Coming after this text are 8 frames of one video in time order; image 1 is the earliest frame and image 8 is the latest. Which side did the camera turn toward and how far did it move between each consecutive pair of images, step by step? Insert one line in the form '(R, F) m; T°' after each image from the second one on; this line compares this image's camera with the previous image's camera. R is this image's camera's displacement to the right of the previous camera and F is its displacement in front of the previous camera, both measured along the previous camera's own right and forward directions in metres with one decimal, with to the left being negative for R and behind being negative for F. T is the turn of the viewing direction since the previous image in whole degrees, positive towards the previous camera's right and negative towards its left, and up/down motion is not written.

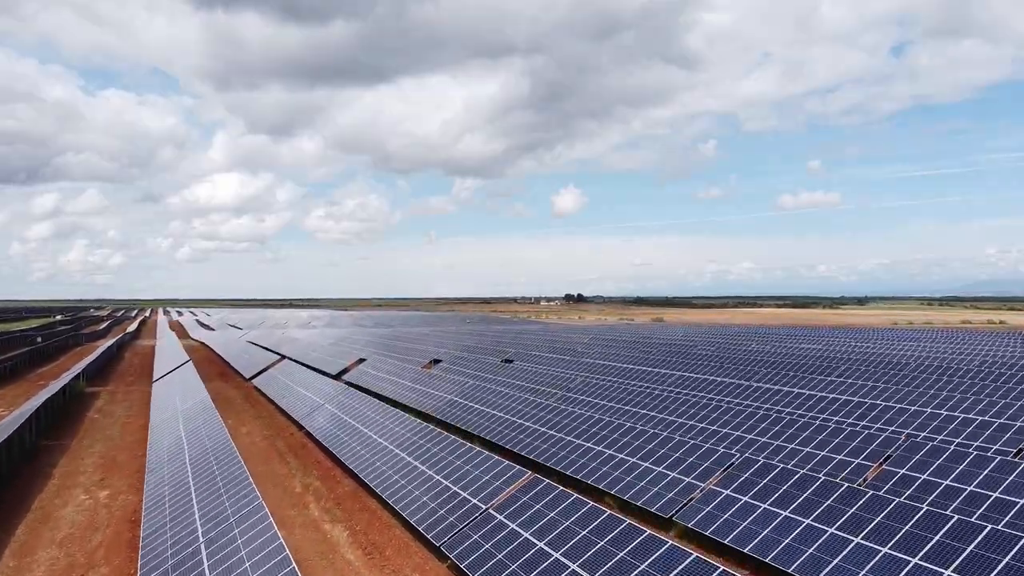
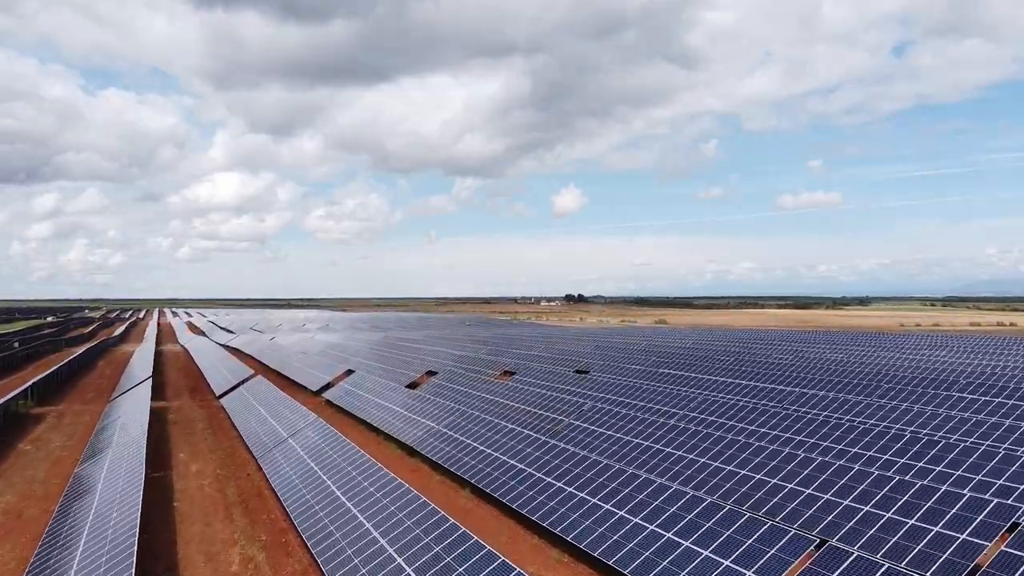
(0.0, +2.8) m; 0°
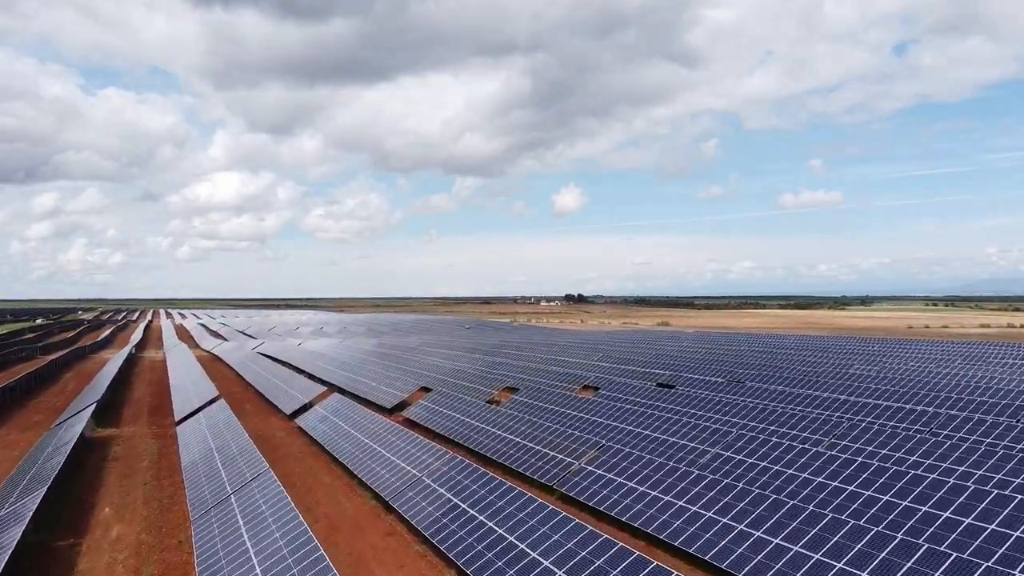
(0.0, +3.1) m; 0°
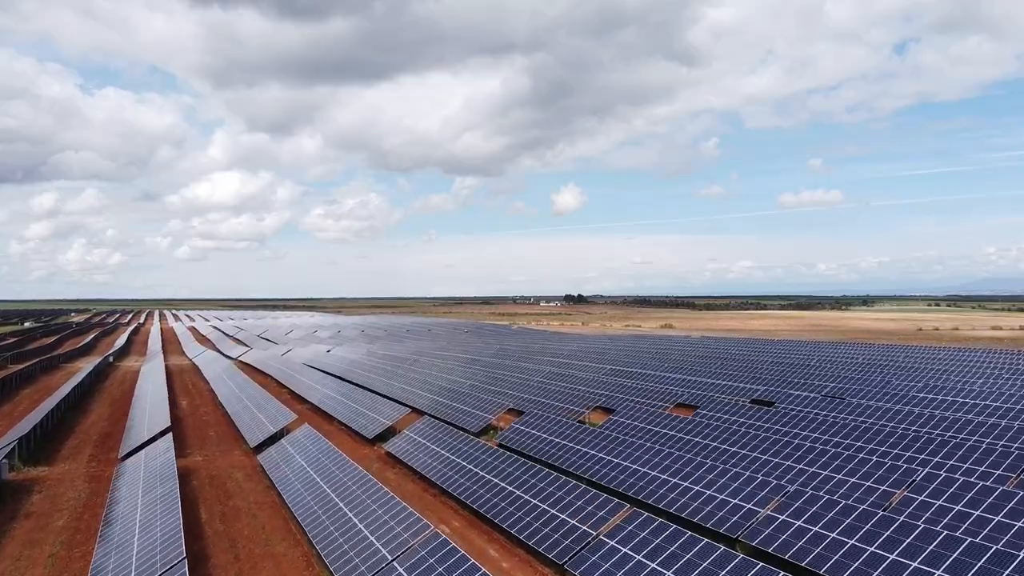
(0.0, +3.3) m; 0°
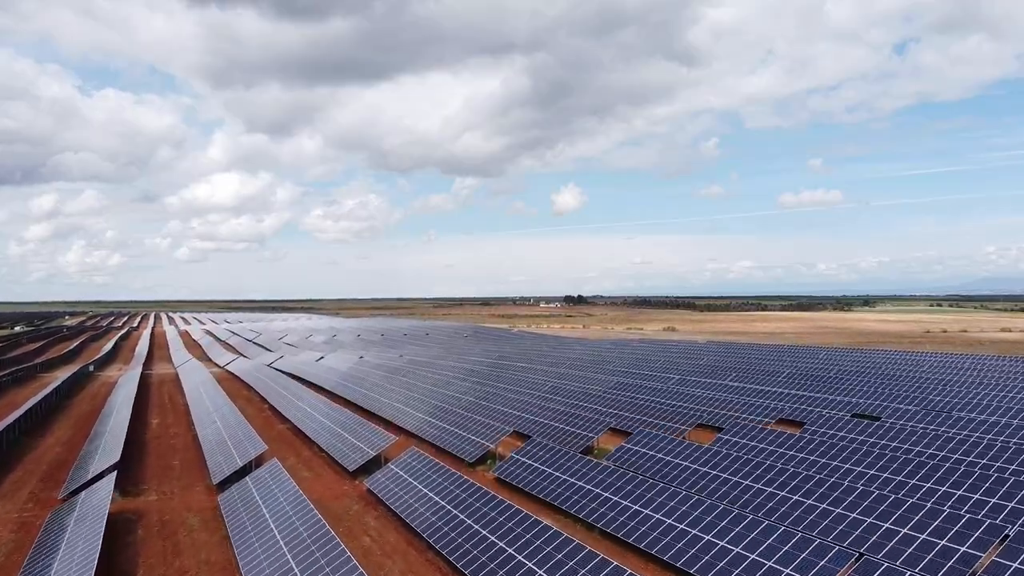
(0.0, +2.5) m; 0°
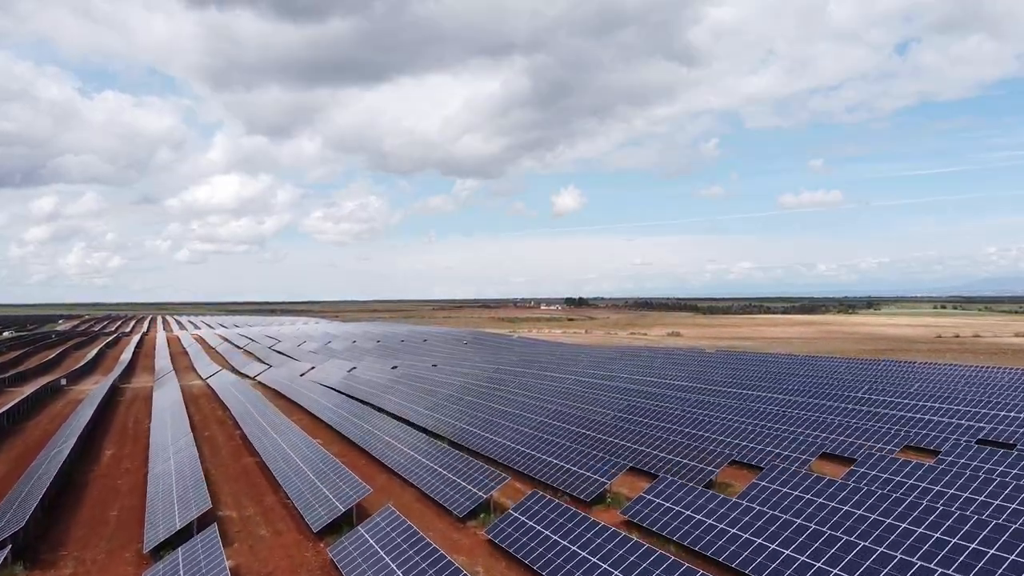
(0.0, +3.4) m; 0°
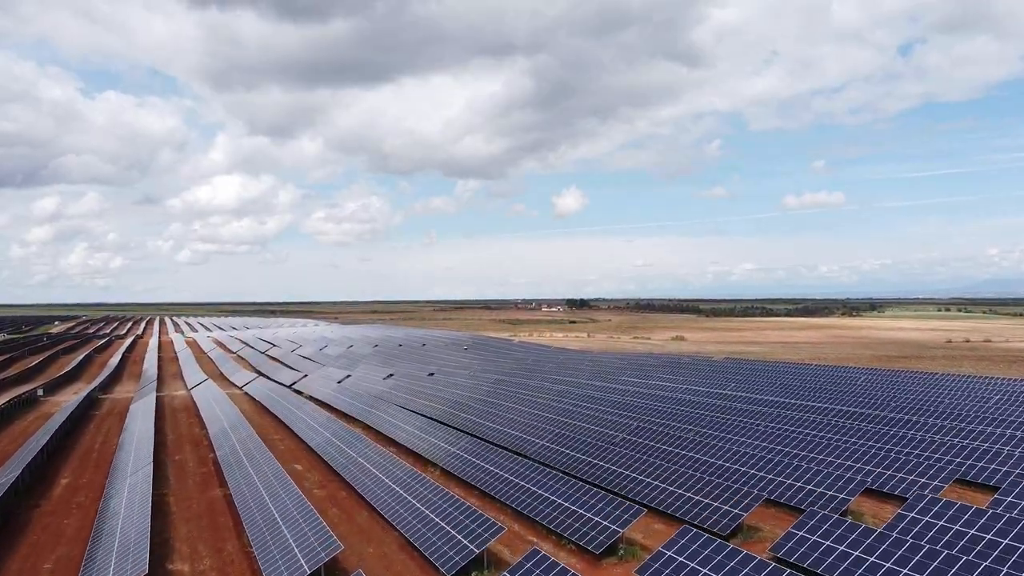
(+0.1, +2.6) m; 0°
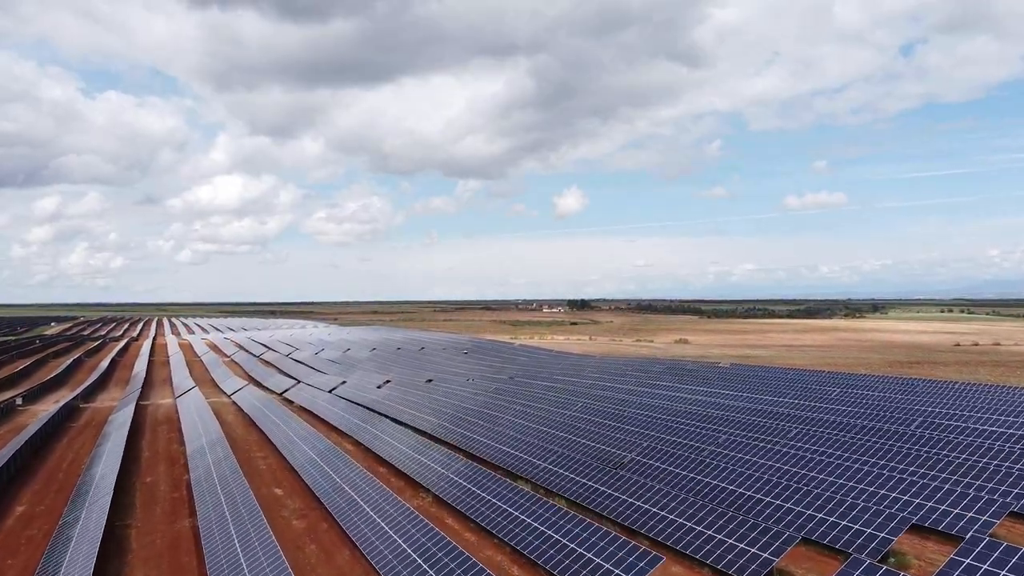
(0.0, +2.1) m; 0°
